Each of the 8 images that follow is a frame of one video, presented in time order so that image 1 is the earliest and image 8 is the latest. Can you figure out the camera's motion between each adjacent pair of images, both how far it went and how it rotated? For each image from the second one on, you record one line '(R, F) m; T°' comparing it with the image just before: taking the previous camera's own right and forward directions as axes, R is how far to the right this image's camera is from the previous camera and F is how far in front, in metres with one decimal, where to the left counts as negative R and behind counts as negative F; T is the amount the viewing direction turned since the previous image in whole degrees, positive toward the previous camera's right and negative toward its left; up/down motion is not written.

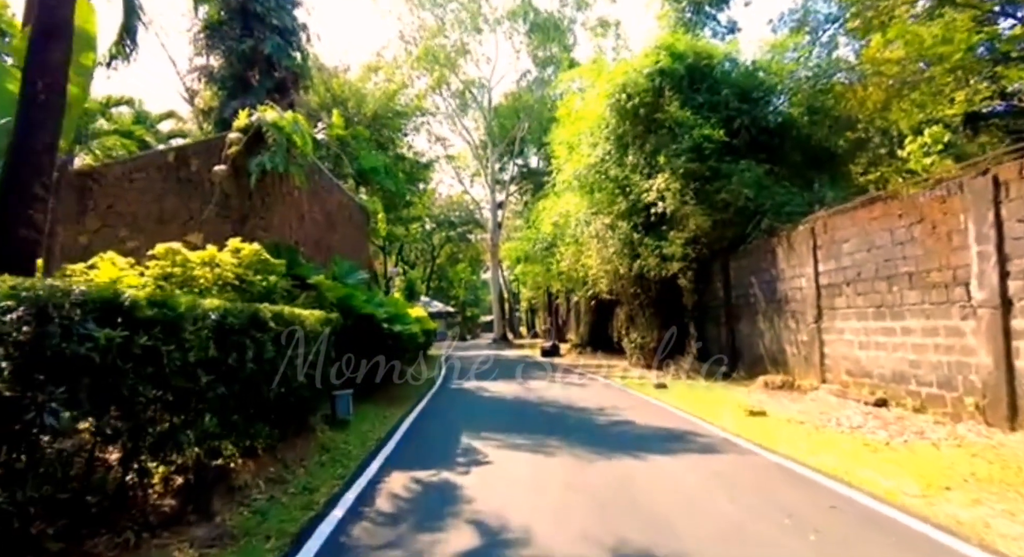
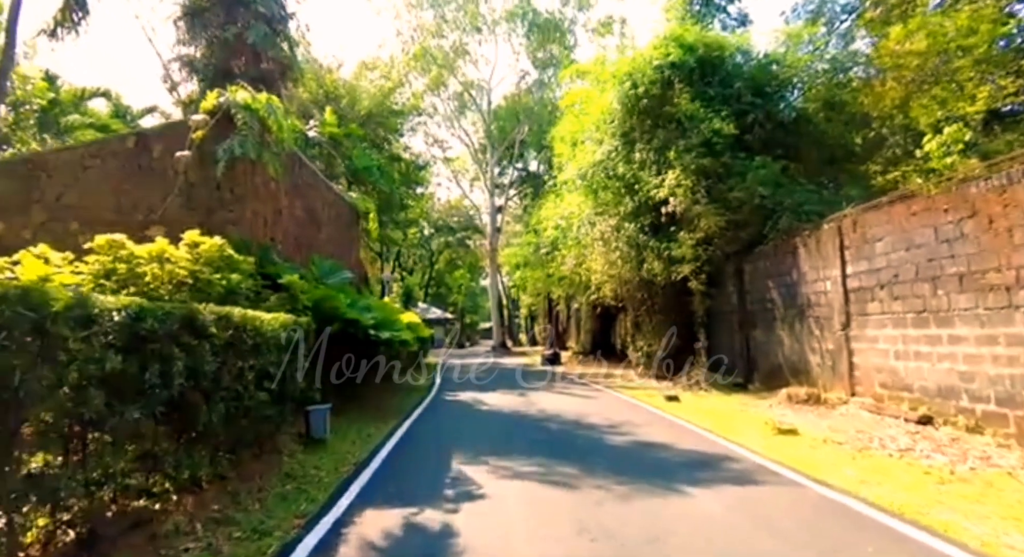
(0.0, +1.3) m; 0°
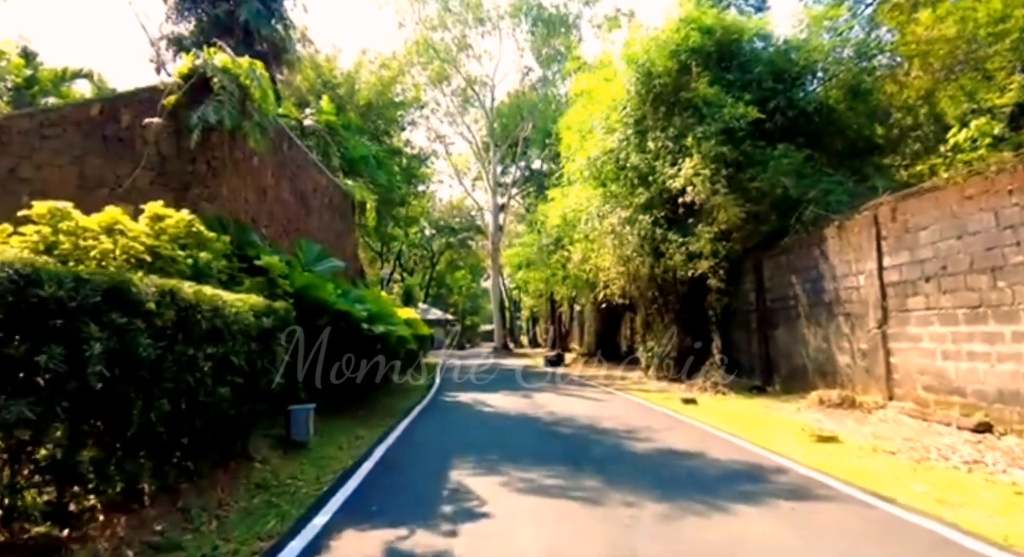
(-0.1, +1.1) m; 0°
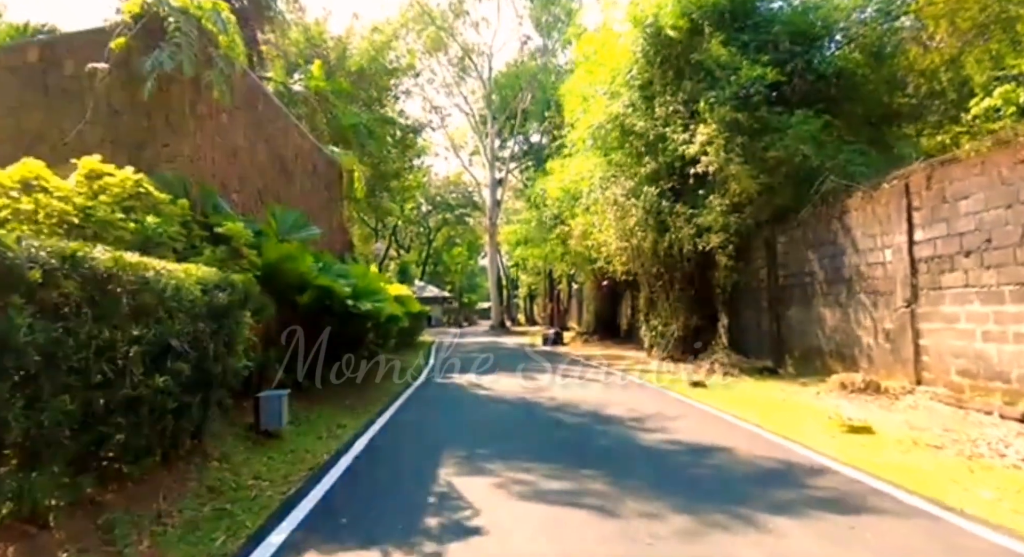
(0.0, +1.0) m; 0°
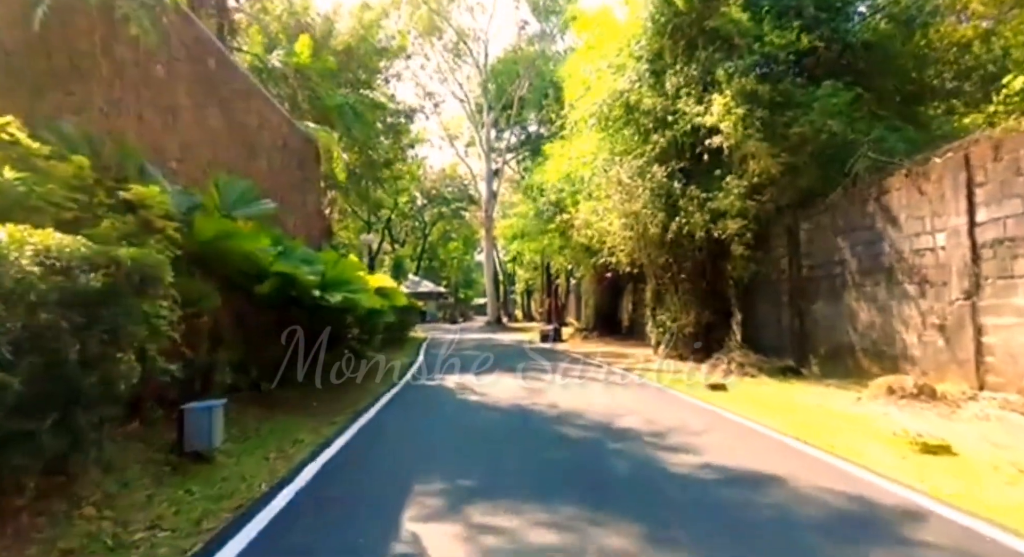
(0.0, +1.7) m; 0°
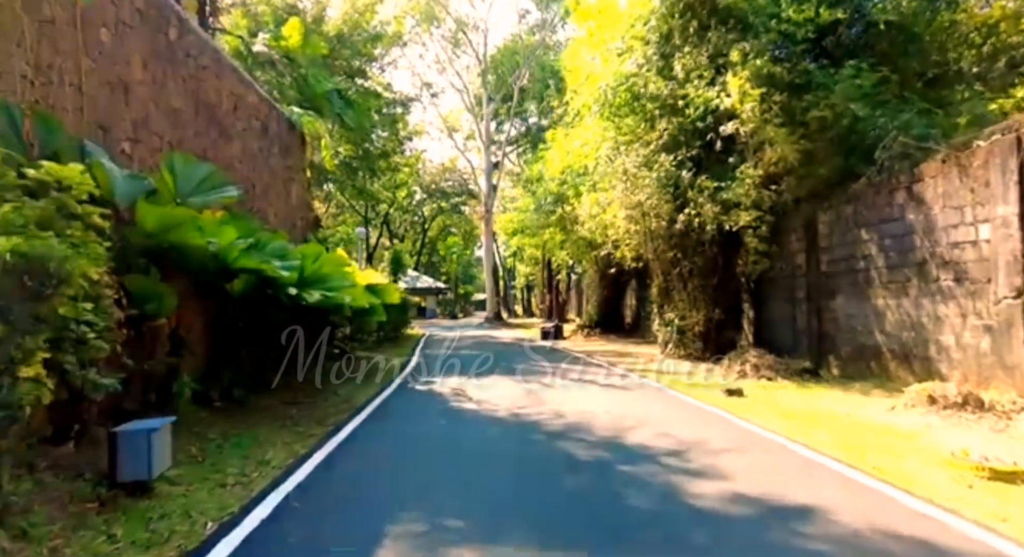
(0.0, +1.0) m; 0°
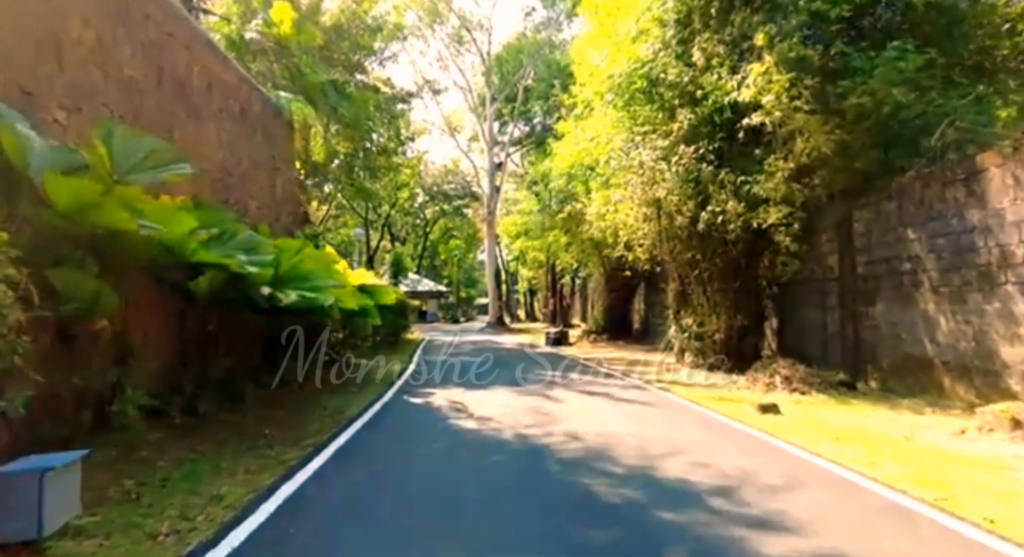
(-0.1, +1.3) m; 0°
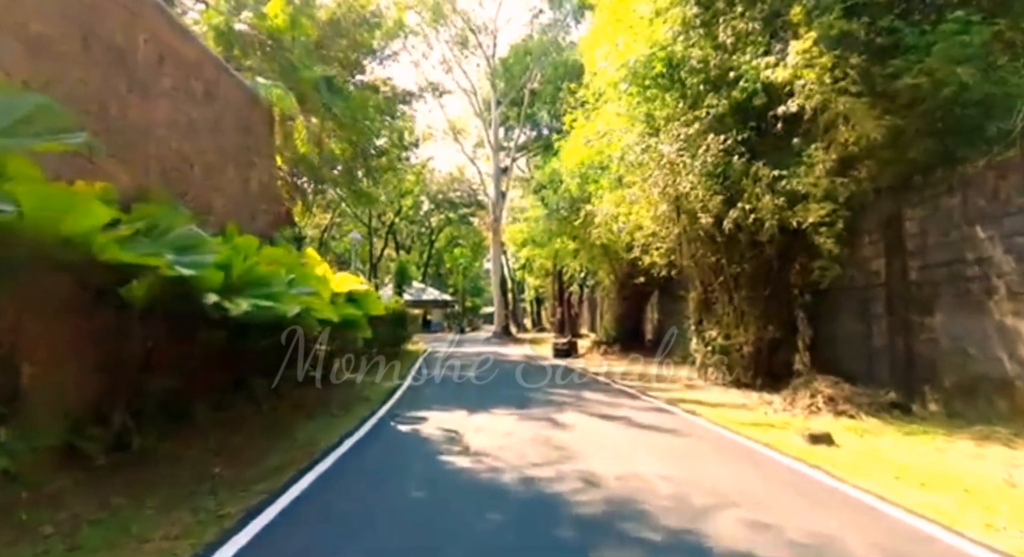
(0.0, +1.5) m; -1°
